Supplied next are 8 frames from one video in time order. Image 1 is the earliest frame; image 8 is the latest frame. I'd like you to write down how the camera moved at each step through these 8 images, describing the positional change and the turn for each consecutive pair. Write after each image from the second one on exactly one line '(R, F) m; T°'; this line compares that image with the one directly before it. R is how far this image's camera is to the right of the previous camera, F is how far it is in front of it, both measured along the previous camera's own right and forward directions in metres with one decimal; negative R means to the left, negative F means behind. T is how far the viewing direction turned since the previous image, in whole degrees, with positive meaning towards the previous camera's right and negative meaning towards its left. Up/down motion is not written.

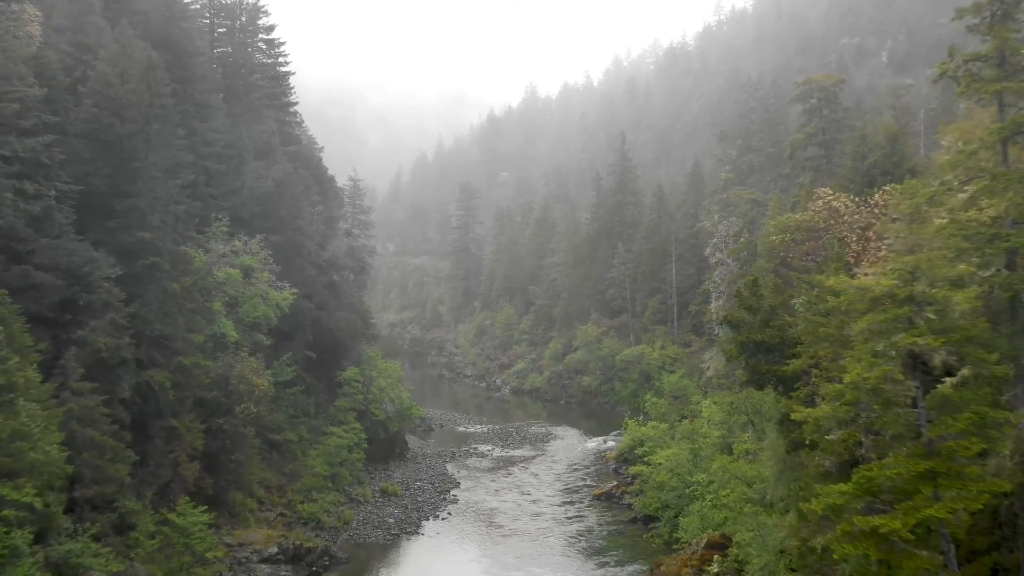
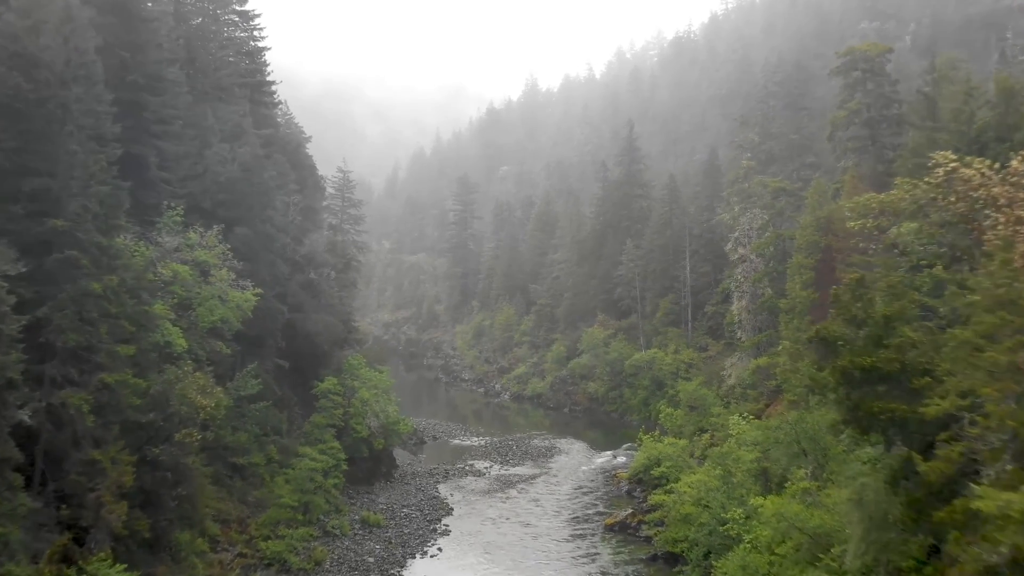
(0.0, +3.4) m; 0°
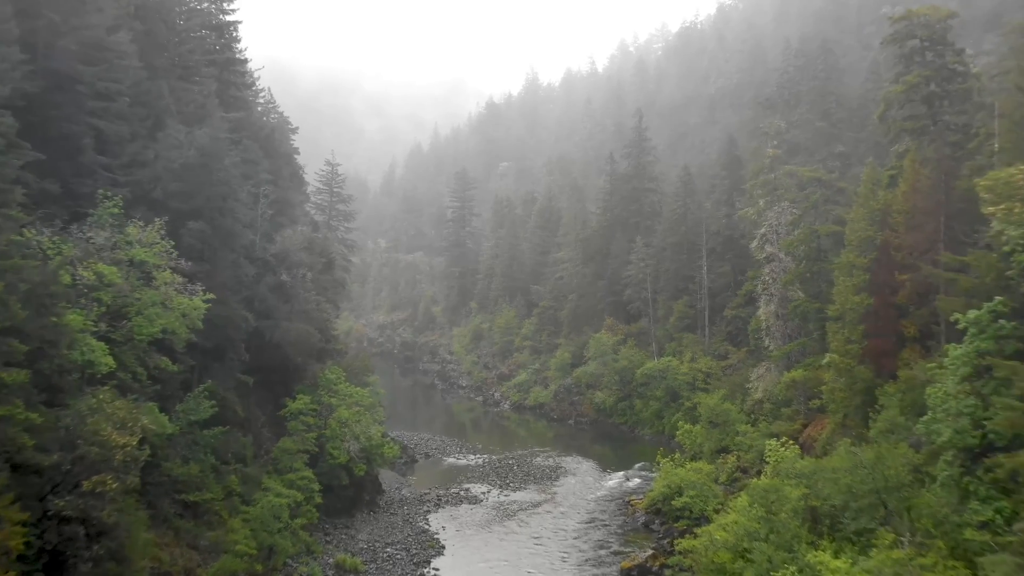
(0.0, +3.4) m; 0°
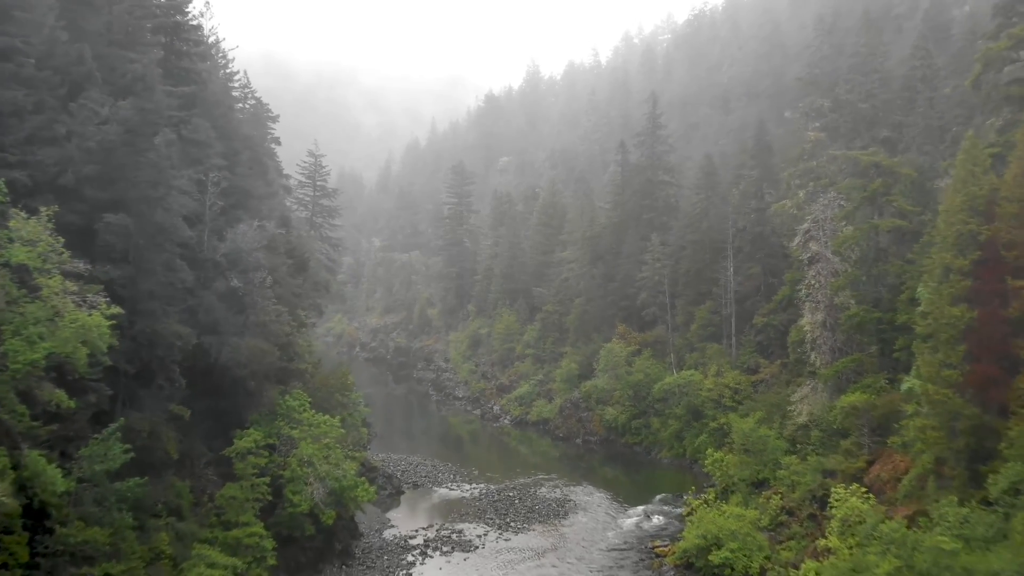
(0.0, +4.2) m; 0°
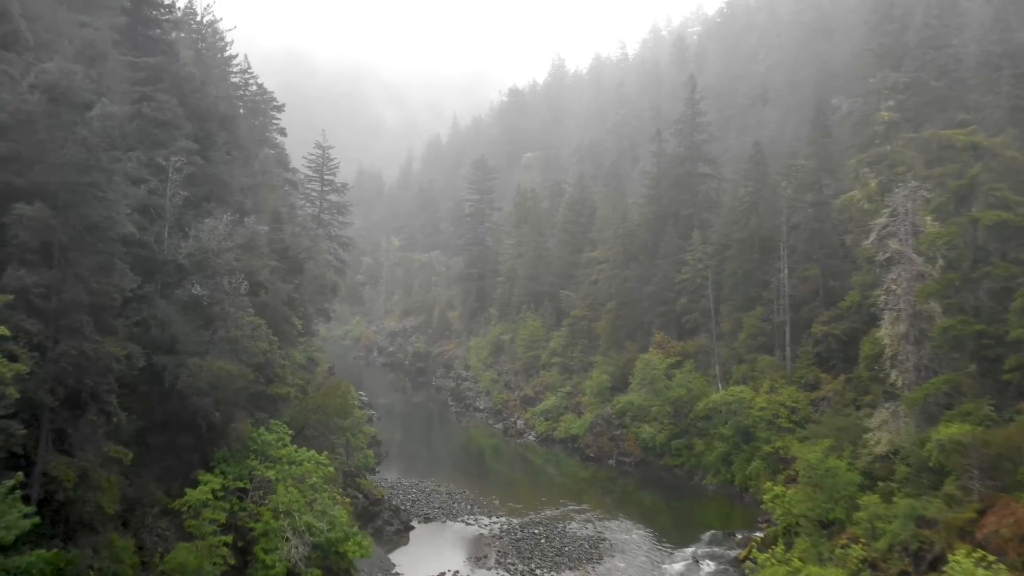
(0.0, +3.6) m; -1°
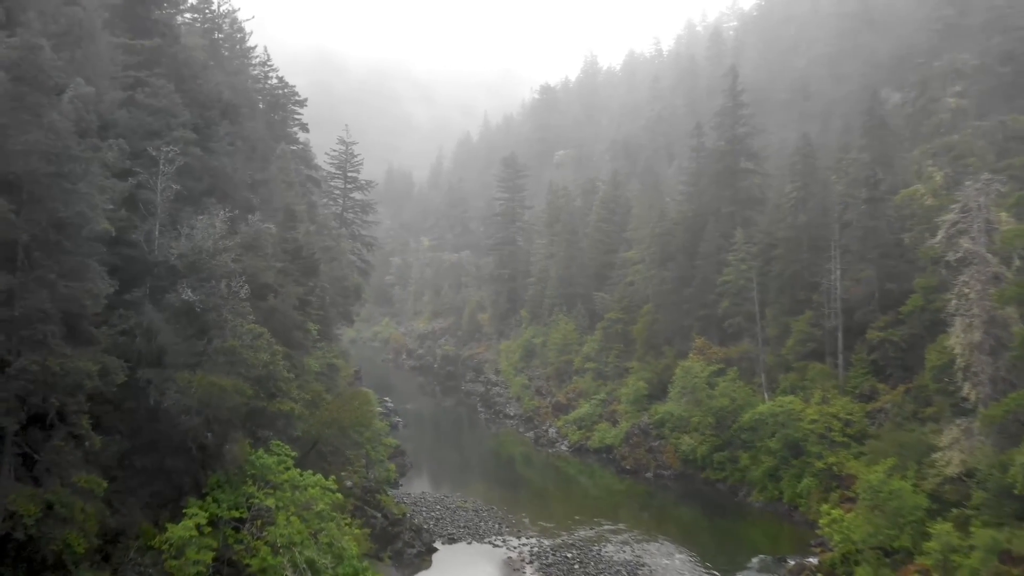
(0.0, +1.8) m; -2°
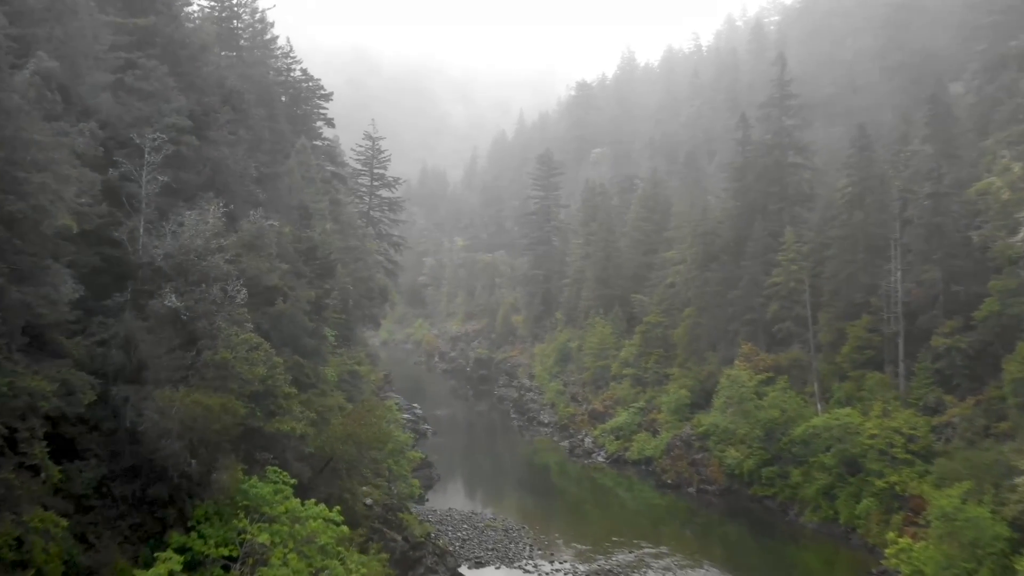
(+0.1, +1.8) m; -2°
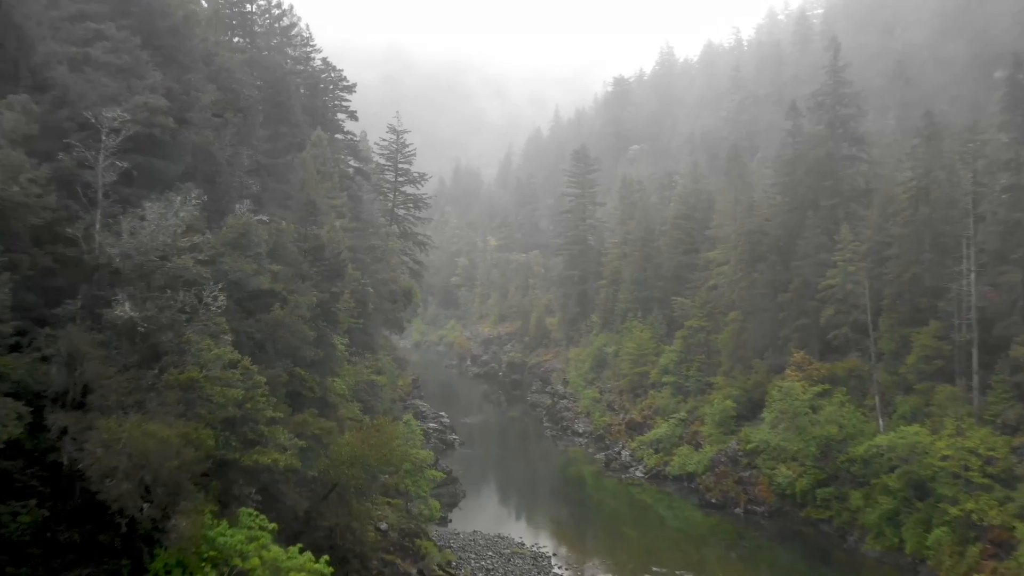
(+0.1, +2.1) m; -2°
